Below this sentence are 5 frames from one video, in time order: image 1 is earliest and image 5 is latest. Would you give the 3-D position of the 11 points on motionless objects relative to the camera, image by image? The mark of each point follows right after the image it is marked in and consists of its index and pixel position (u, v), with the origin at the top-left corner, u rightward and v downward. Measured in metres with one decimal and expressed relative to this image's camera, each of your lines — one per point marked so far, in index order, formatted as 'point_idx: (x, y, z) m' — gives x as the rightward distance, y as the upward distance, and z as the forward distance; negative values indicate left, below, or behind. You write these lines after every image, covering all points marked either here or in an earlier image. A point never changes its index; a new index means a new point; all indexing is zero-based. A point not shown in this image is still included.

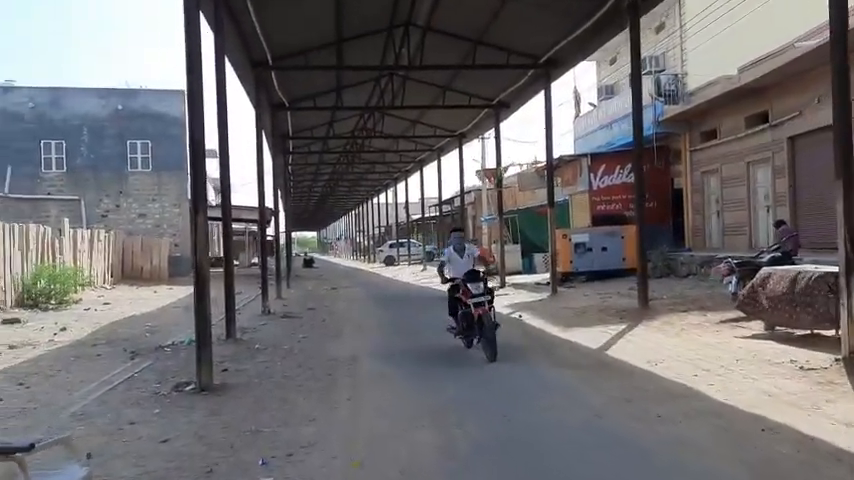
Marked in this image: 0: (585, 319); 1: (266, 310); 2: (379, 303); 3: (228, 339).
0: (+2.7, -1.3, +12.5) m
1: (-3.5, -1.6, +16.4) m
2: (-1.2, -1.6, +18.3) m
3: (-3.1, -1.5, +11.6) m
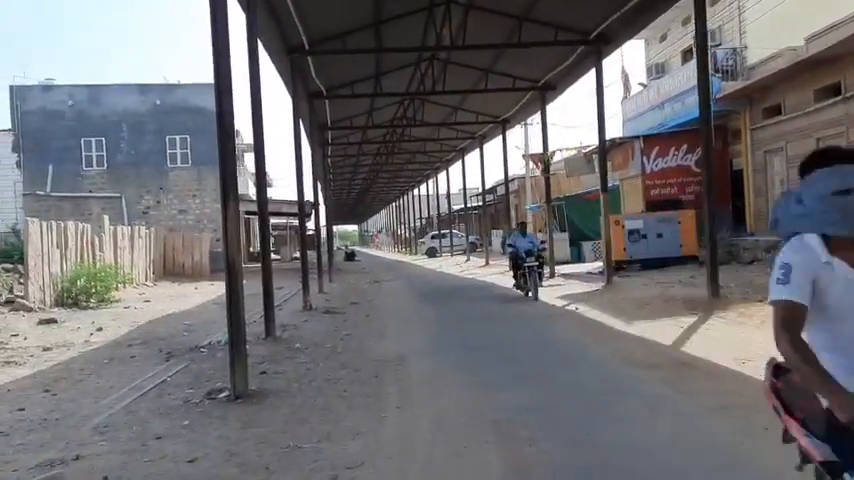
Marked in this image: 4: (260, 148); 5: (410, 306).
0: (+3.4, -1.1, +11.5) m
1: (-2.5, -1.4, +15.8) m
2: (-0.1, -1.3, +17.5) m
3: (-2.3, -1.4, +10.9) m
4: (-2.6, +1.4, +11.9) m
5: (-0.3, -1.4, +15.9) m
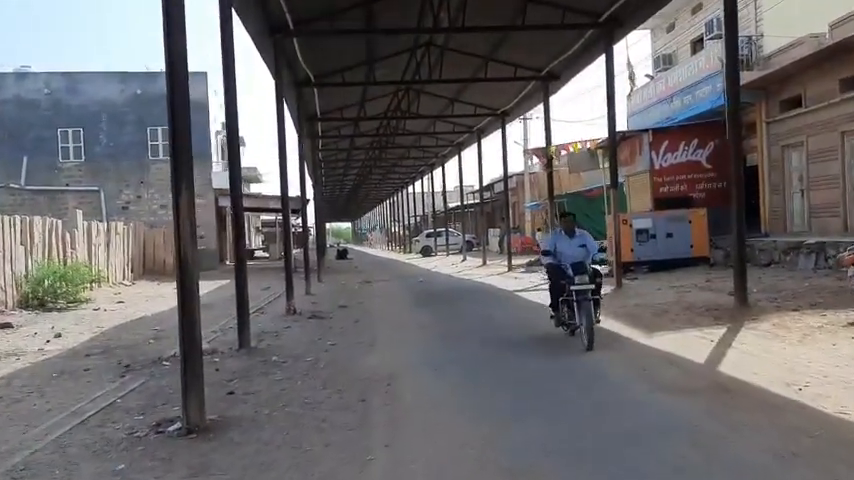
0: (+3.4, -1.1, +10.3) m
1: (-2.6, -1.4, +14.5) m
2: (-0.2, -1.3, +16.3) m
3: (-2.4, -1.4, +9.7) m
4: (-2.7, +1.5, +10.6) m
5: (-0.4, -1.4, +14.7) m
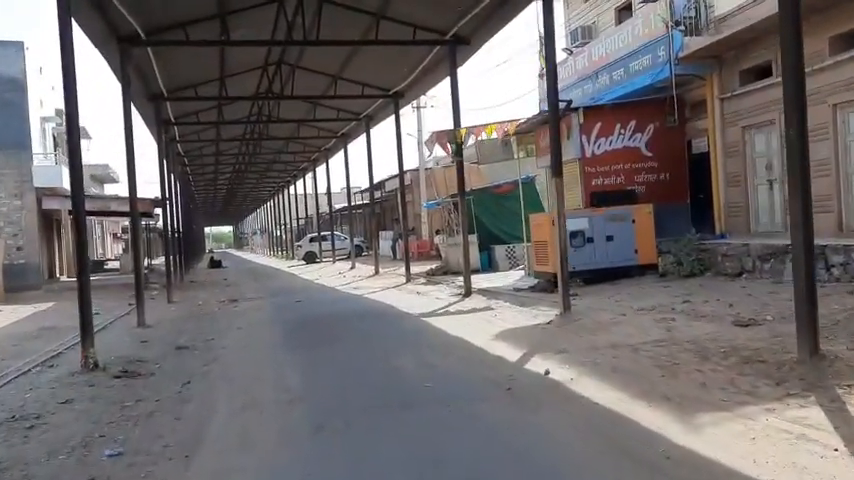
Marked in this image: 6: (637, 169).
0: (+2.3, -1.2, +6.3) m
1: (-4.3, -1.6, +9.6) m
2: (-2.1, -1.5, +11.7) m
3: (-3.3, -1.6, +4.8) m
4: (-3.8, +1.3, +5.7) m
5: (-2.1, -1.6, +10.0) m
6: (+4.6, +1.5, +16.4) m
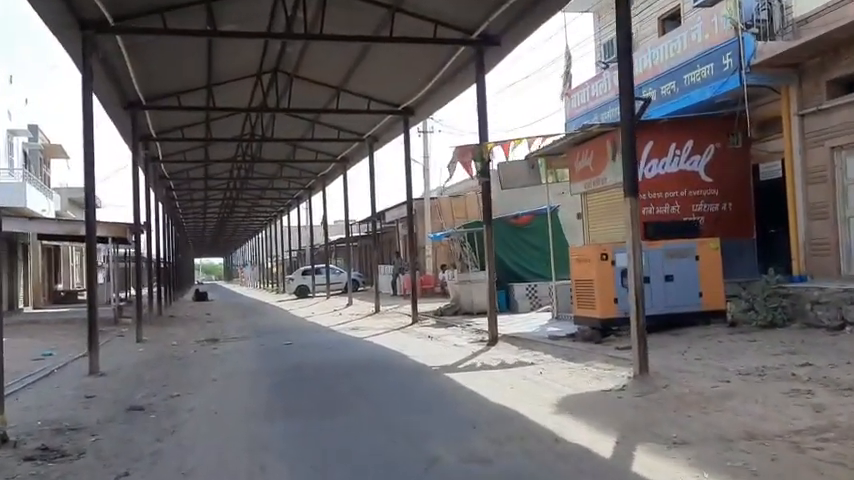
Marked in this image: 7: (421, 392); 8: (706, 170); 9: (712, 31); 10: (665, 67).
0: (+2.7, -1.4, +3.6) m
1: (-3.9, -1.8, +6.8) m
2: (-1.8, -1.9, +8.9) m
3: (-2.9, -1.6, +2.1) m
4: (-3.3, +1.2, +3.1) m
5: (-1.8, -1.8, +7.3) m
6: (+4.9, +0.8, +13.9) m
7: (0.0, -1.8, +8.8) m
8: (+5.2, +1.3, +13.8) m
9: (+5.3, +3.9, +14.1) m
10: (+4.9, +3.6, +15.6) m
